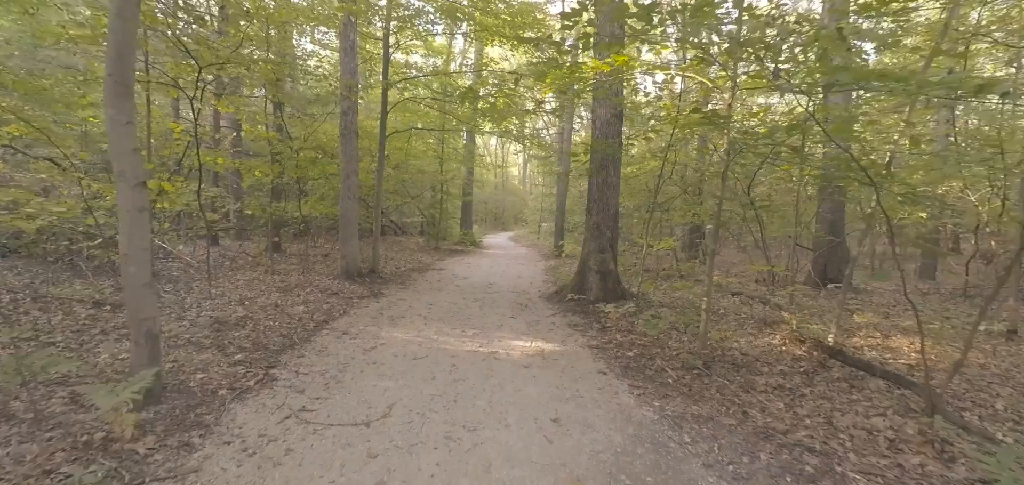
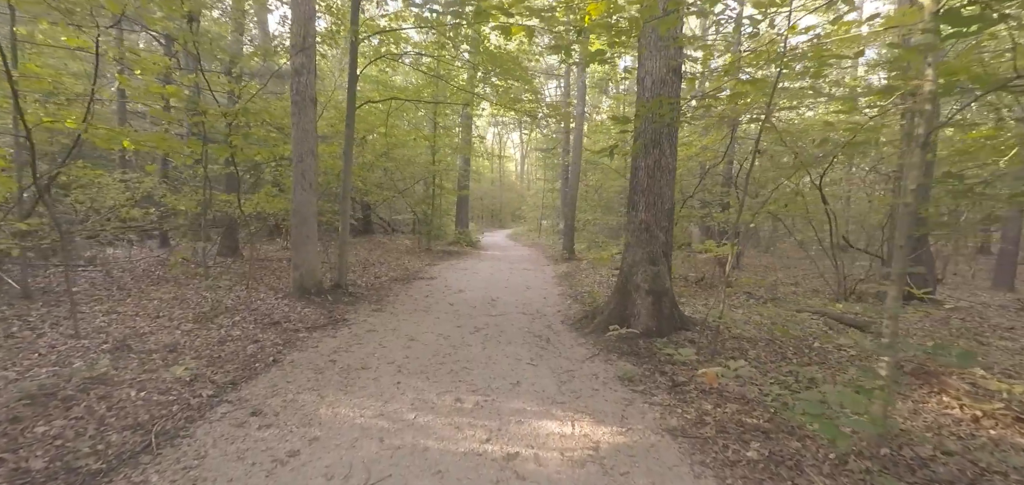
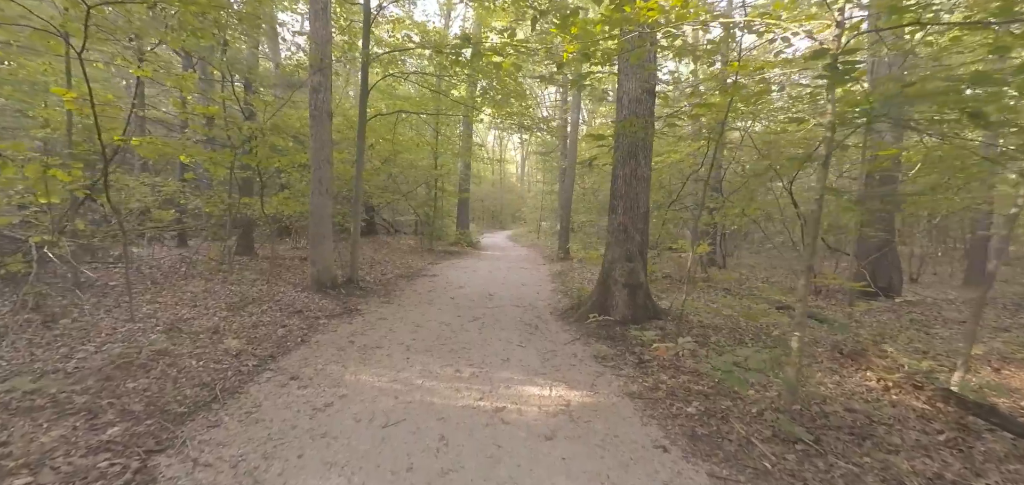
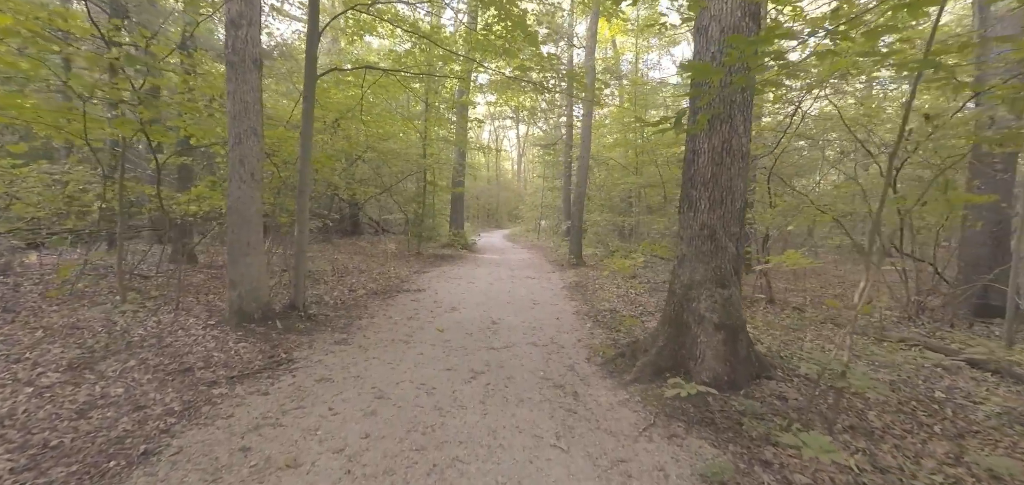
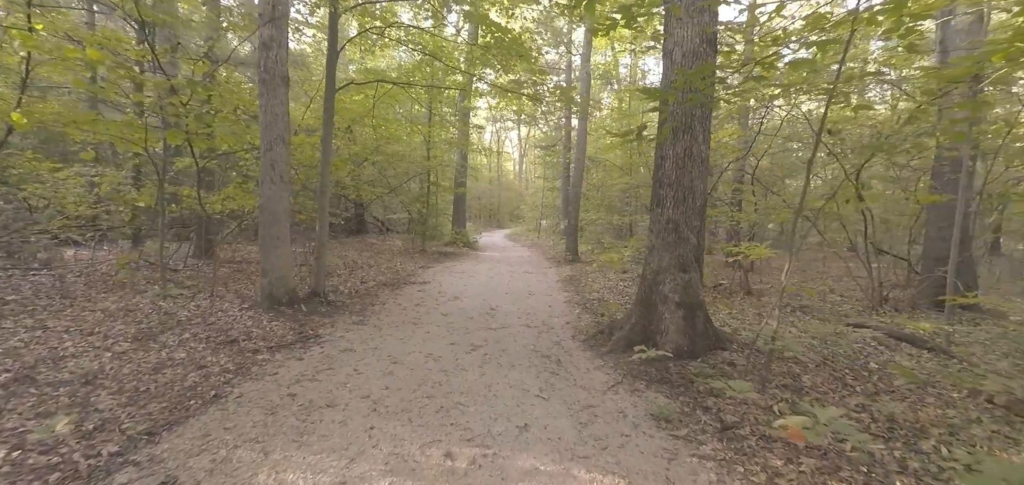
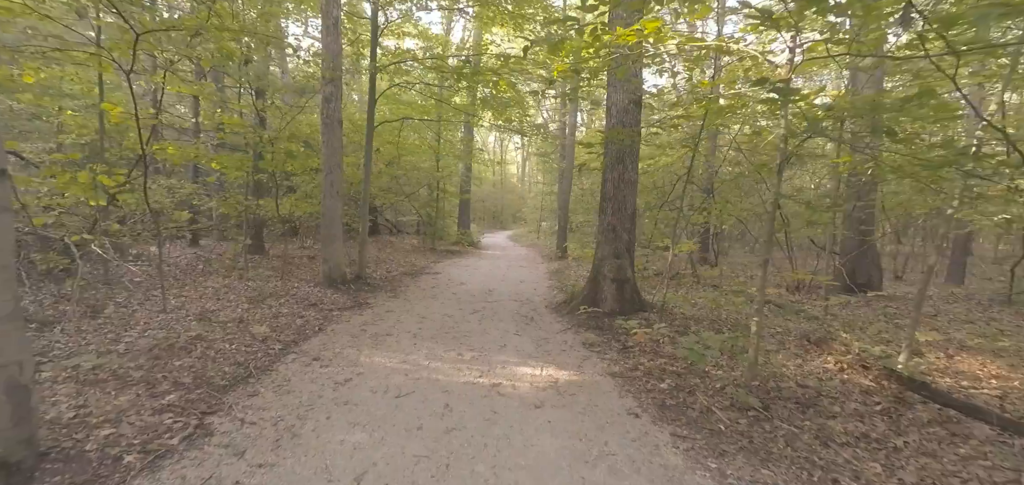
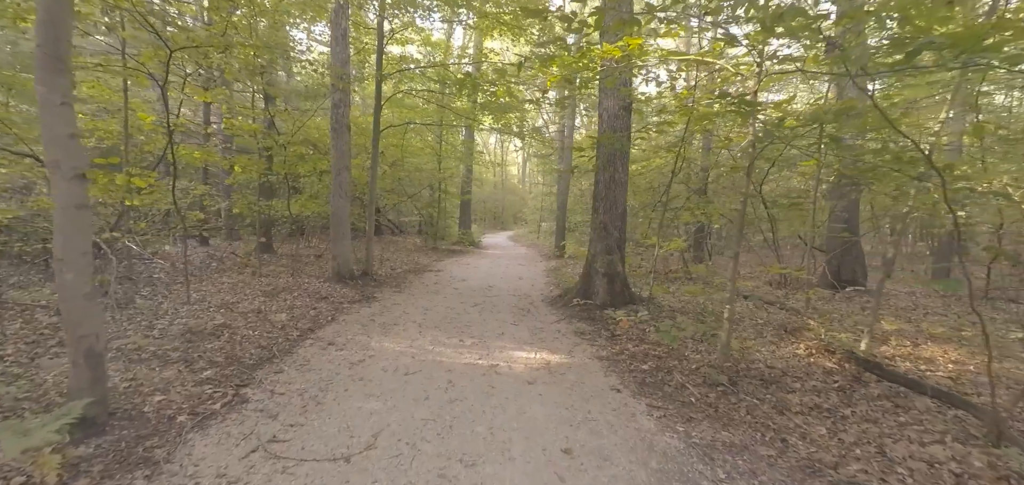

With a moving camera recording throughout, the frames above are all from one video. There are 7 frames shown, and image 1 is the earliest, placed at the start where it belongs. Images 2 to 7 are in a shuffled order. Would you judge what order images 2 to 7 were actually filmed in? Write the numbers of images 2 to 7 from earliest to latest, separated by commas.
7, 6, 3, 2, 5, 4
